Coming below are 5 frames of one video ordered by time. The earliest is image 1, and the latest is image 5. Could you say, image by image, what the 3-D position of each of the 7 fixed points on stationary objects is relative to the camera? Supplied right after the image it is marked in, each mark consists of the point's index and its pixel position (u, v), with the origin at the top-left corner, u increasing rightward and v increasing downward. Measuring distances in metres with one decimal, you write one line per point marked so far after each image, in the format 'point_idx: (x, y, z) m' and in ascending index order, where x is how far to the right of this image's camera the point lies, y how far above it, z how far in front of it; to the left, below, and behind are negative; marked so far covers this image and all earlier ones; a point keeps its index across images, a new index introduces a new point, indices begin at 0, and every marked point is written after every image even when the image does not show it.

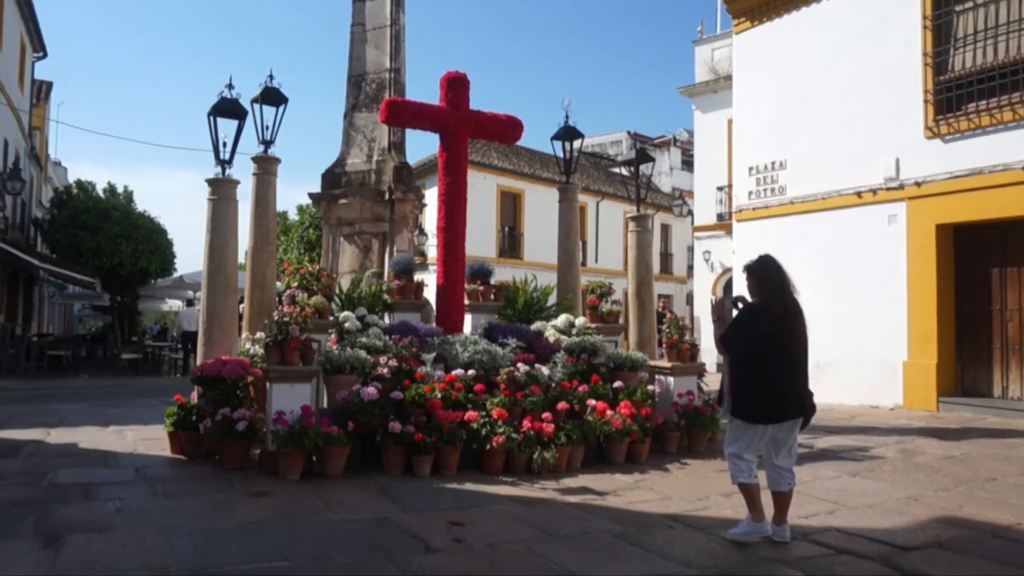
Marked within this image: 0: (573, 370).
0: (+0.6, -0.8, +7.5) m
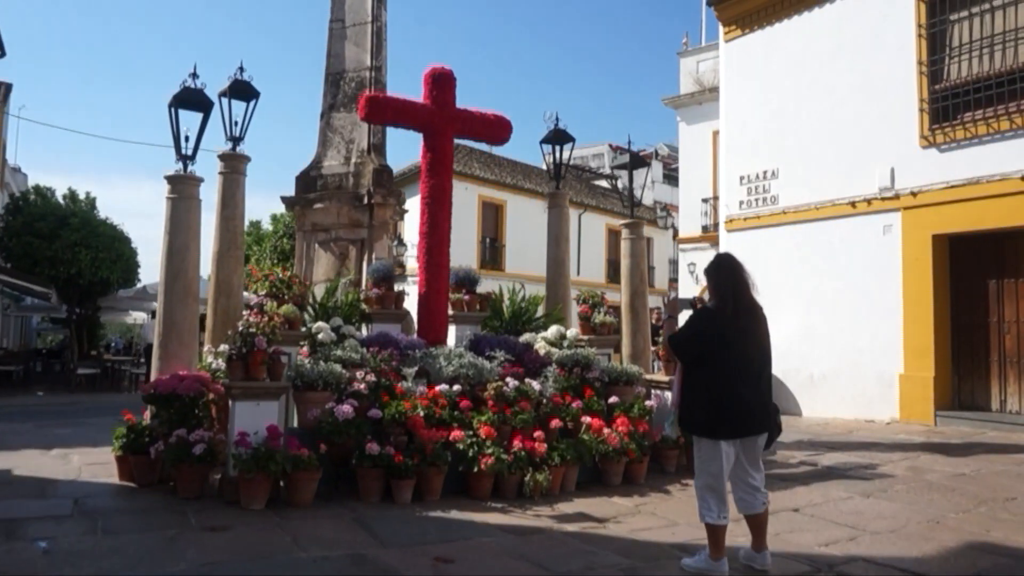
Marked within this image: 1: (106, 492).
0: (+0.5, -0.9, +6.9) m
1: (-3.0, -1.5, +5.6) m
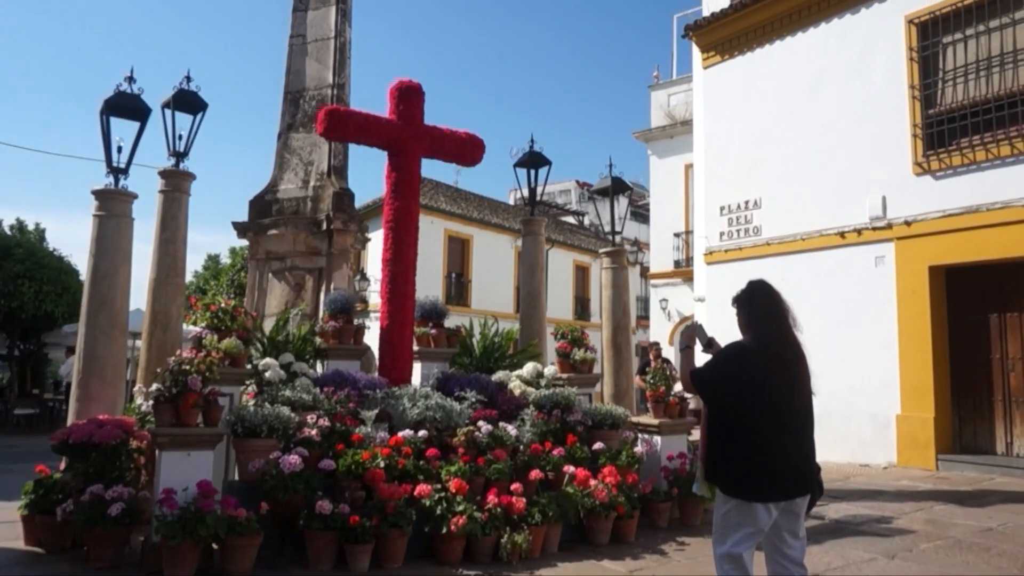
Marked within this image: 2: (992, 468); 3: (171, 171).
0: (+0.3, -1.2, +6.2) m
1: (-3.2, -1.7, +4.7) m
2: (+5.4, -2.0, +8.4) m
3: (-3.1, +1.1, +6.7) m
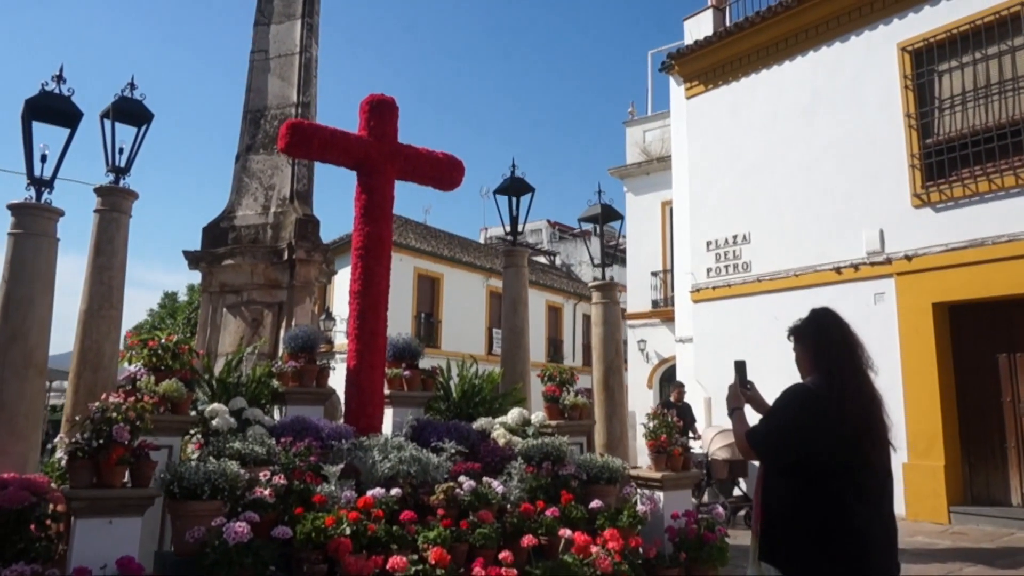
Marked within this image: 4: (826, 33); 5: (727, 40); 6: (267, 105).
0: (+0.2, -1.4, +5.4) m
1: (-3.2, -1.9, +3.8) m
2: (+5.2, -2.4, +7.8) m
3: (-3.2, +0.8, +6.0) m
4: (+4.2, +3.4, +9.9) m
5: (+3.2, +3.6, +10.9) m
6: (-2.7, +2.0, +8.3) m
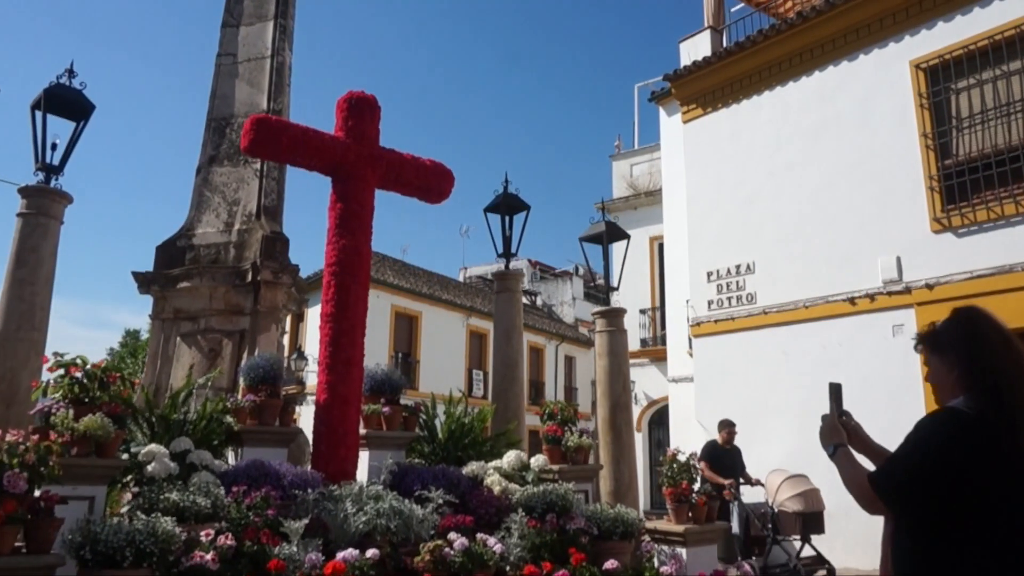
0: (+0.2, -1.6, +4.6) m
1: (-3.2, -1.9, +2.7) m
2: (+5.1, -2.7, +7.0) m
3: (-3.2, +0.7, +5.1) m
4: (+4.1, +3.0, +9.4) m
5: (+3.0, +3.2, +10.4) m
6: (-2.8, +1.8, +7.5) m
